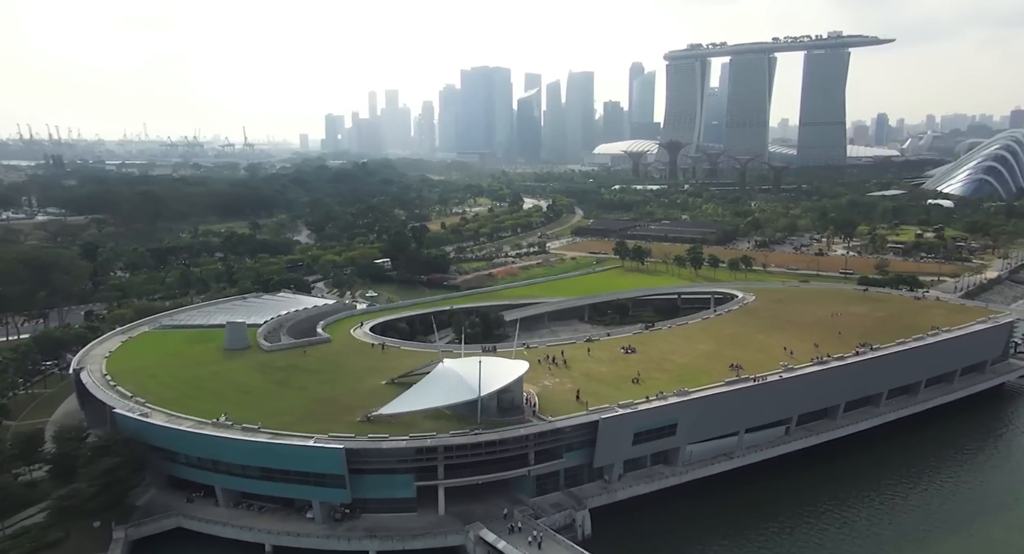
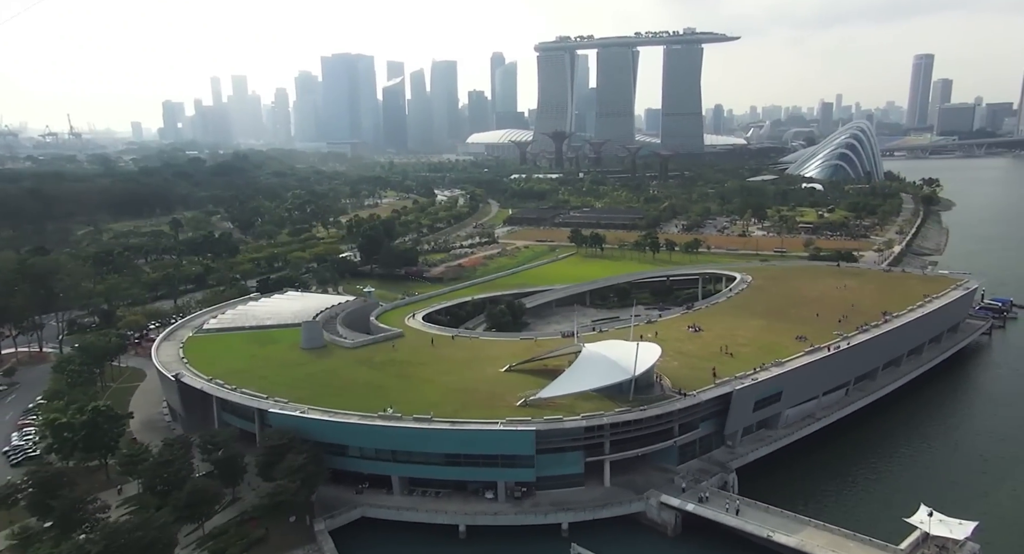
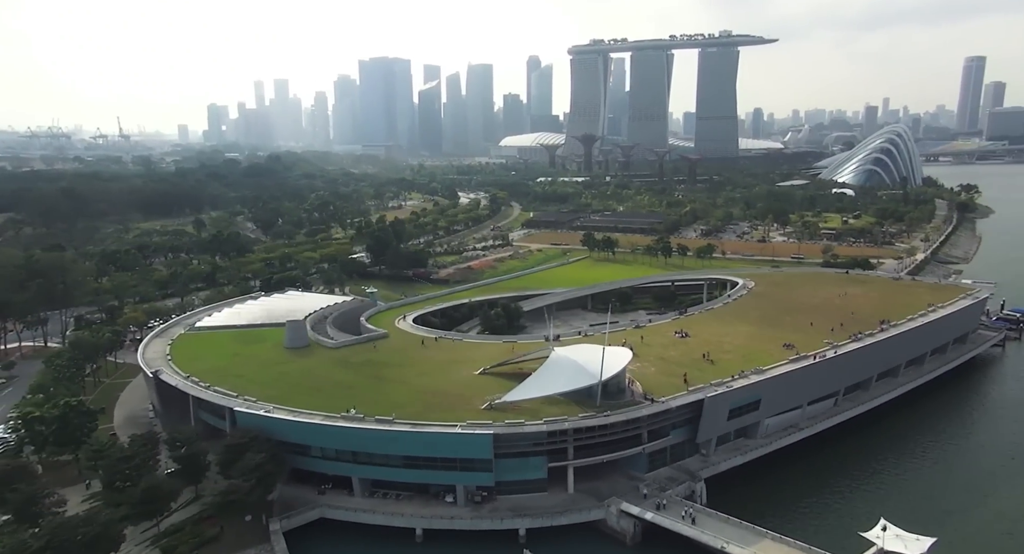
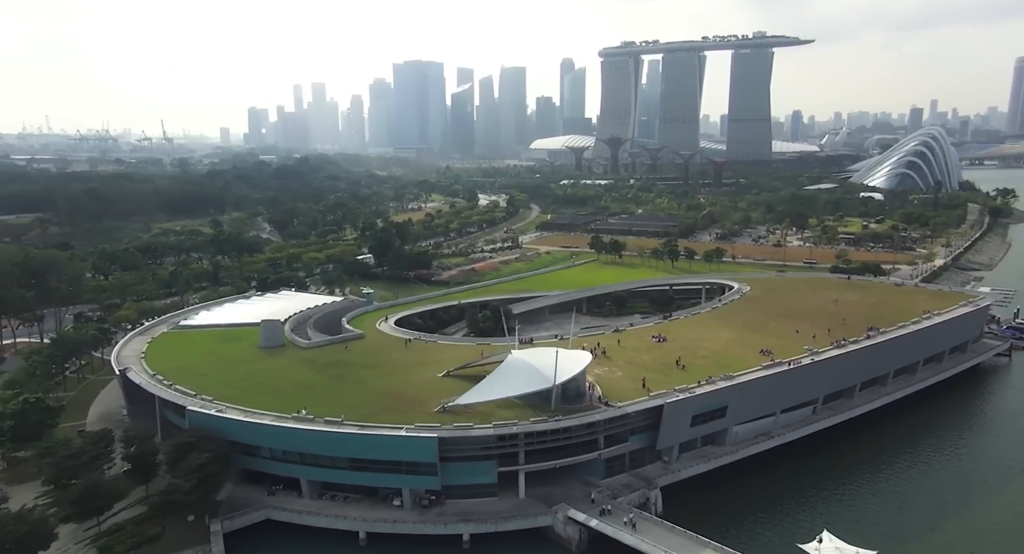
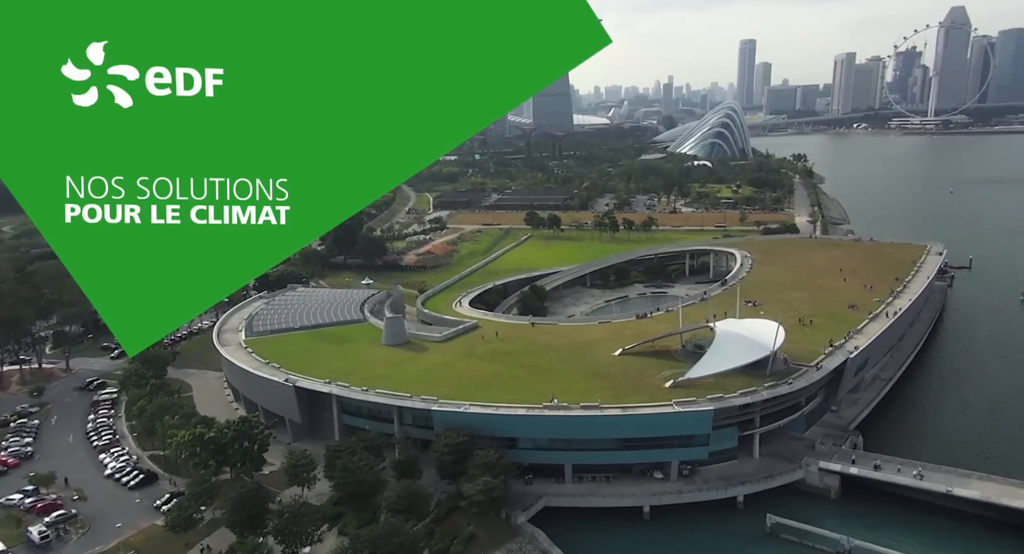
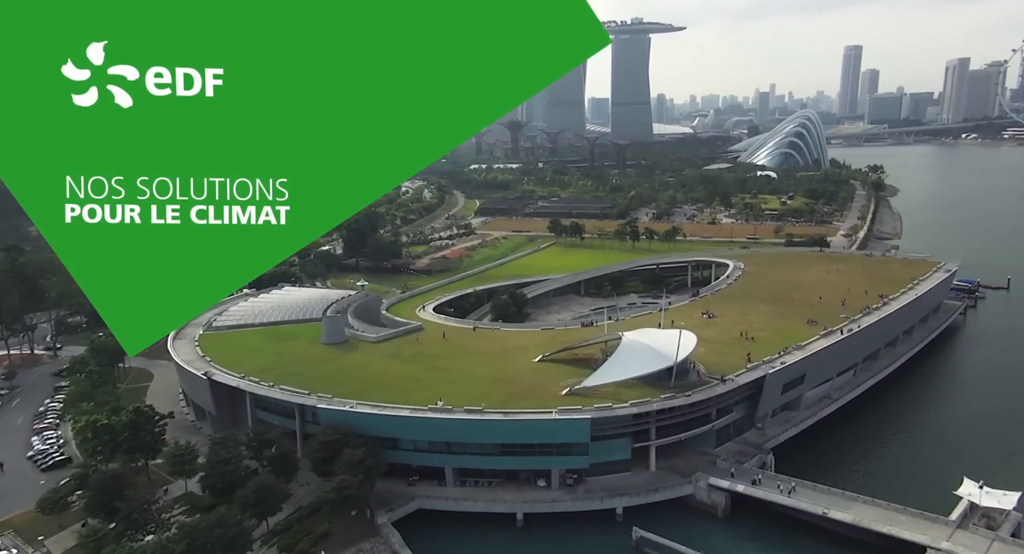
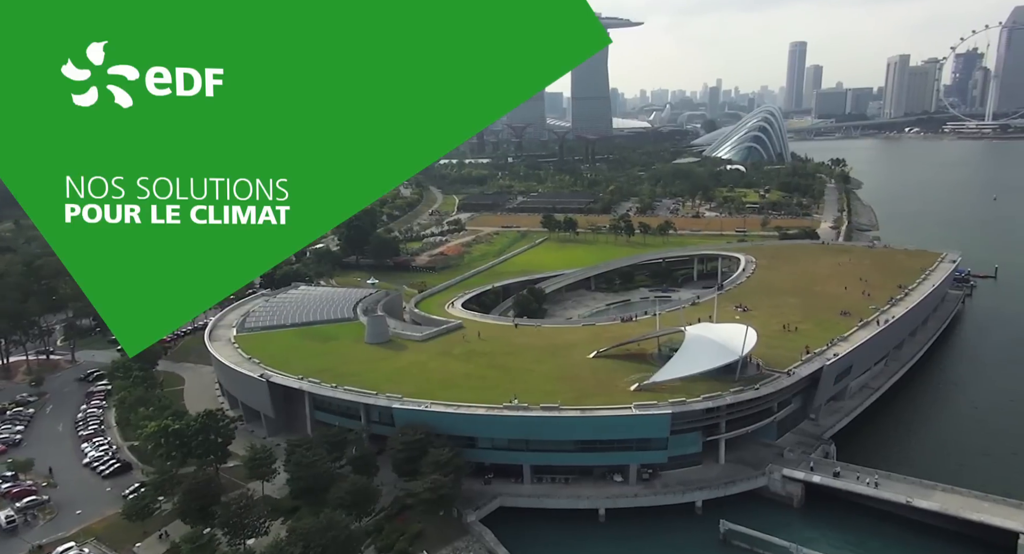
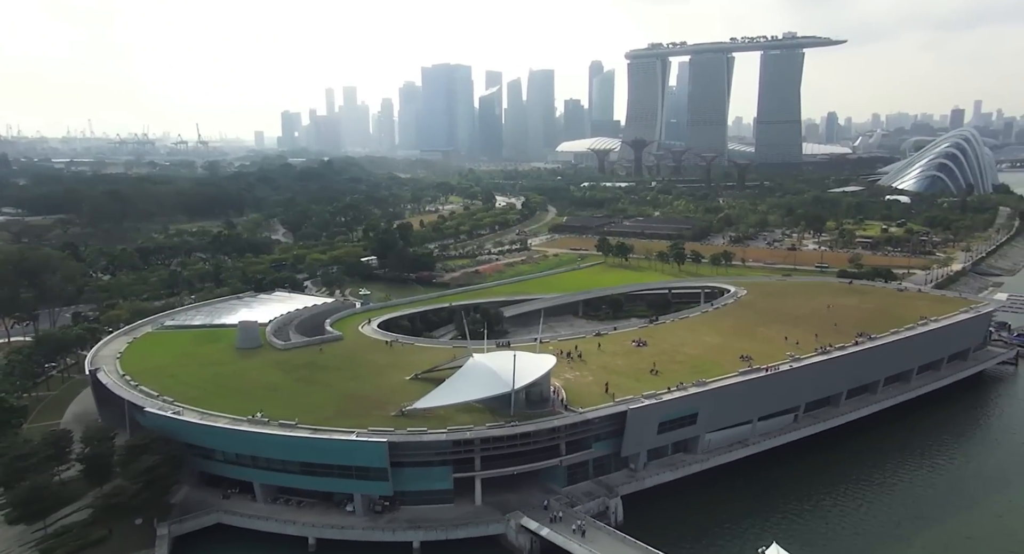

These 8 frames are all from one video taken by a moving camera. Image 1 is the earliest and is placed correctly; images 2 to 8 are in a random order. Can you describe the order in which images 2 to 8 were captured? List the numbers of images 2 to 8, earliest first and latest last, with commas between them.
8, 4, 3, 2, 6, 7, 5
